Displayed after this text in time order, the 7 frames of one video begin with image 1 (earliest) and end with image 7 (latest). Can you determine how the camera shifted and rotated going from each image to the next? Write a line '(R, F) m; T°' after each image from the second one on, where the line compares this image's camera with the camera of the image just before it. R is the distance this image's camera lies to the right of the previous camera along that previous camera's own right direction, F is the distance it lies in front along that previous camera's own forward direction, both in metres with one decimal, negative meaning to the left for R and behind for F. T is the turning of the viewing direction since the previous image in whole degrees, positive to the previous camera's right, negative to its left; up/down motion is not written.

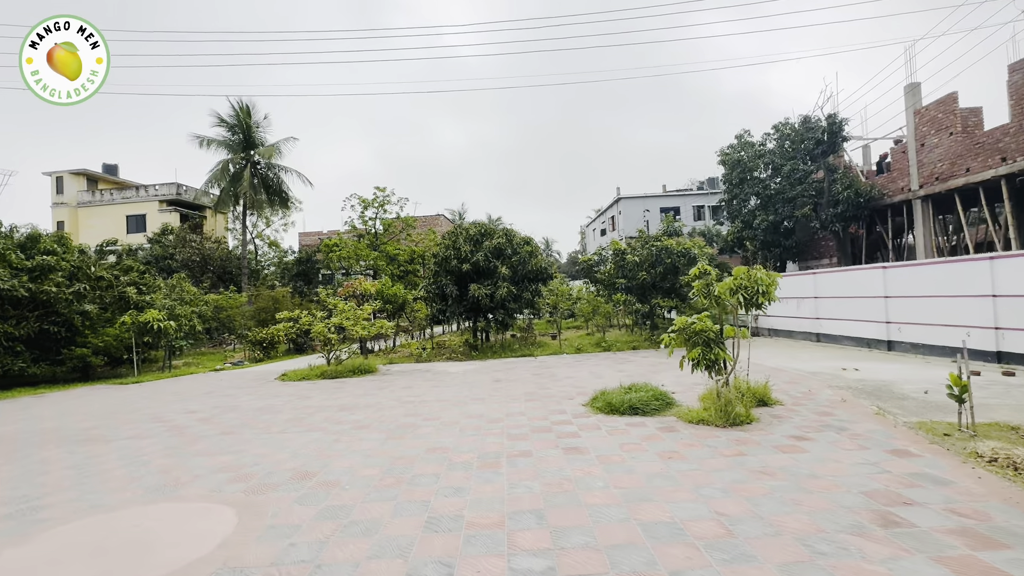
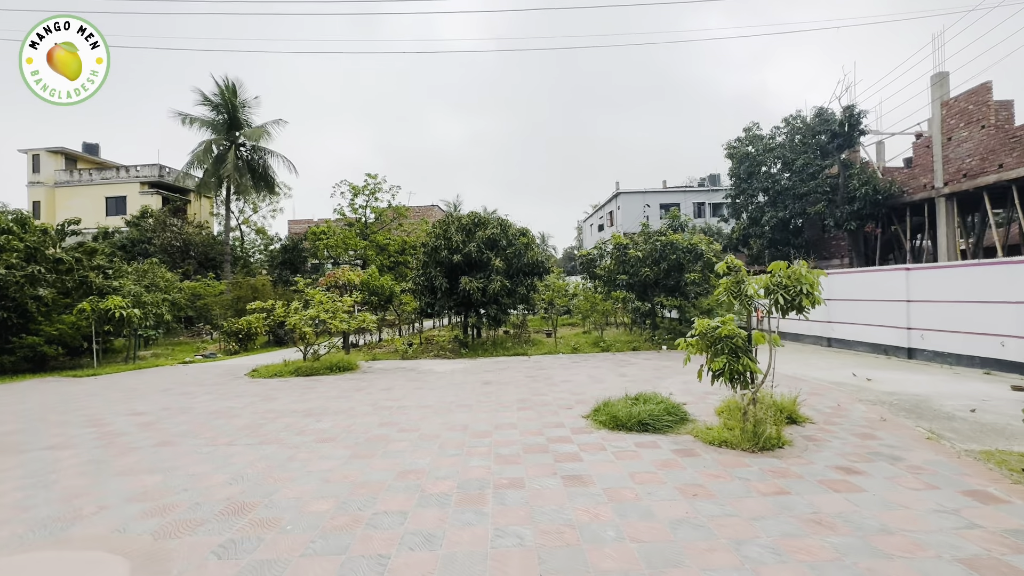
(0.0, +0.7) m; +1°
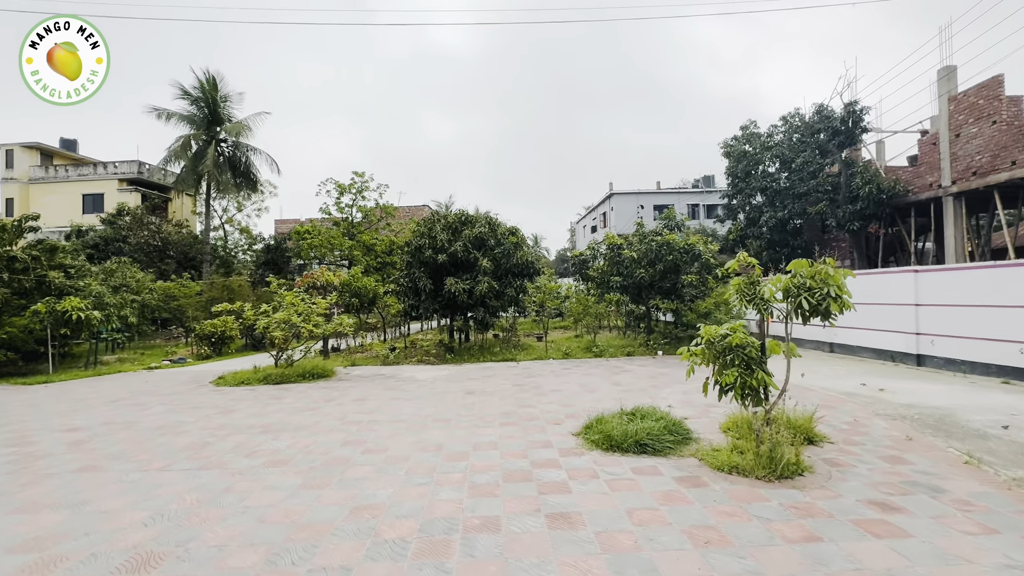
(+0.1, +0.5) m; +1°
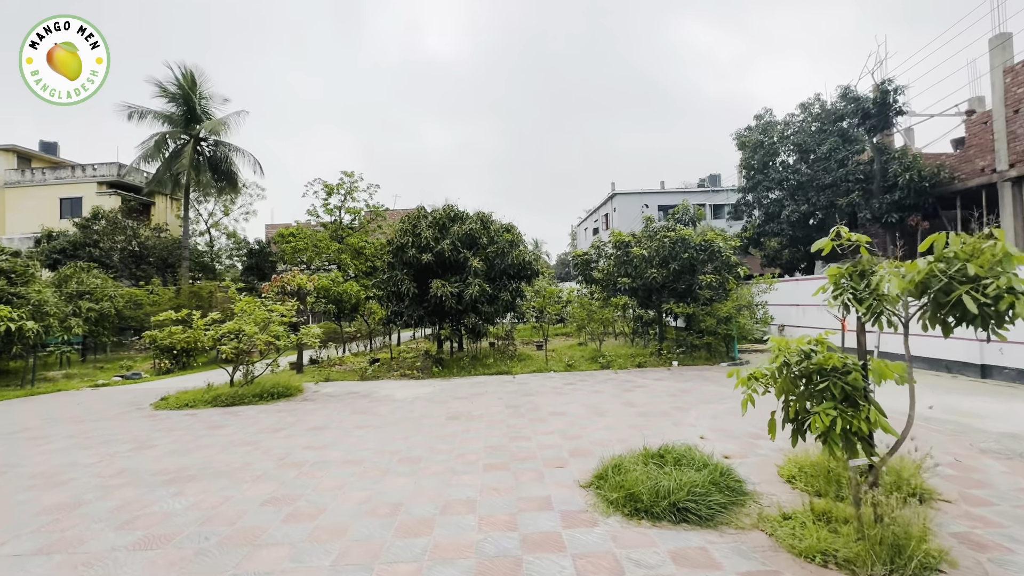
(+0.1, +1.1) m; 0°
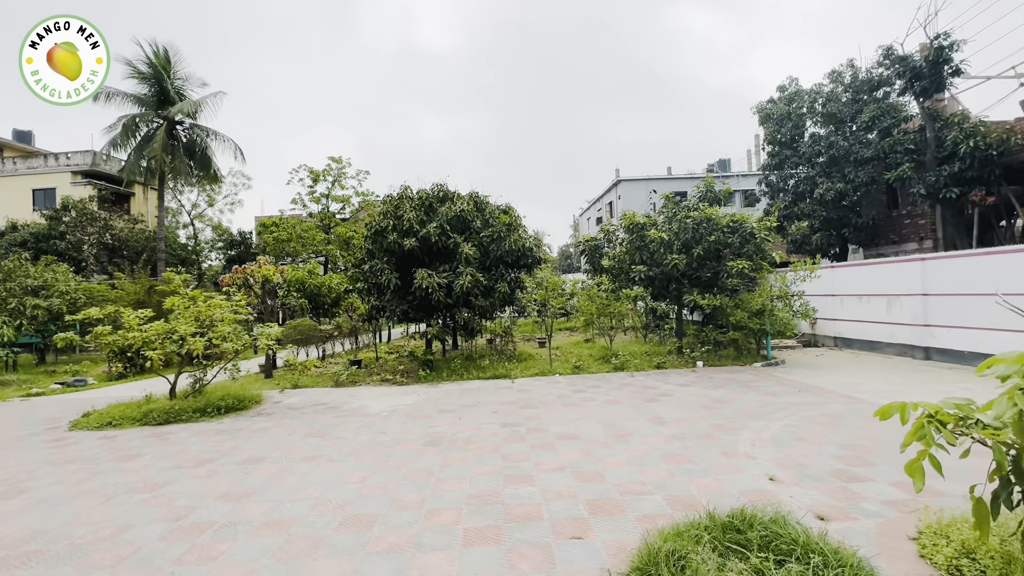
(0.0, +1.1) m; 0°
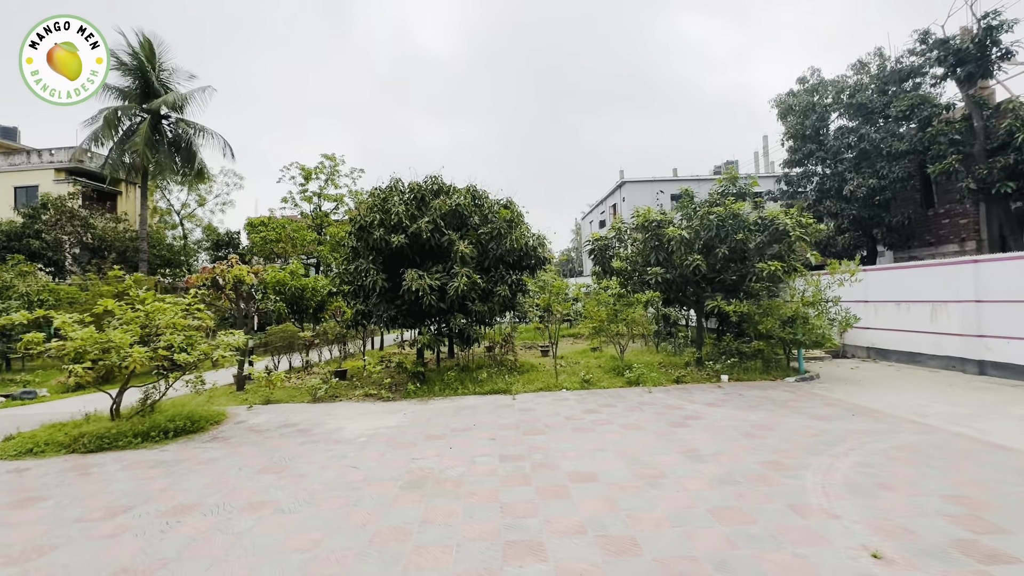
(0.0, +0.8) m; 0°
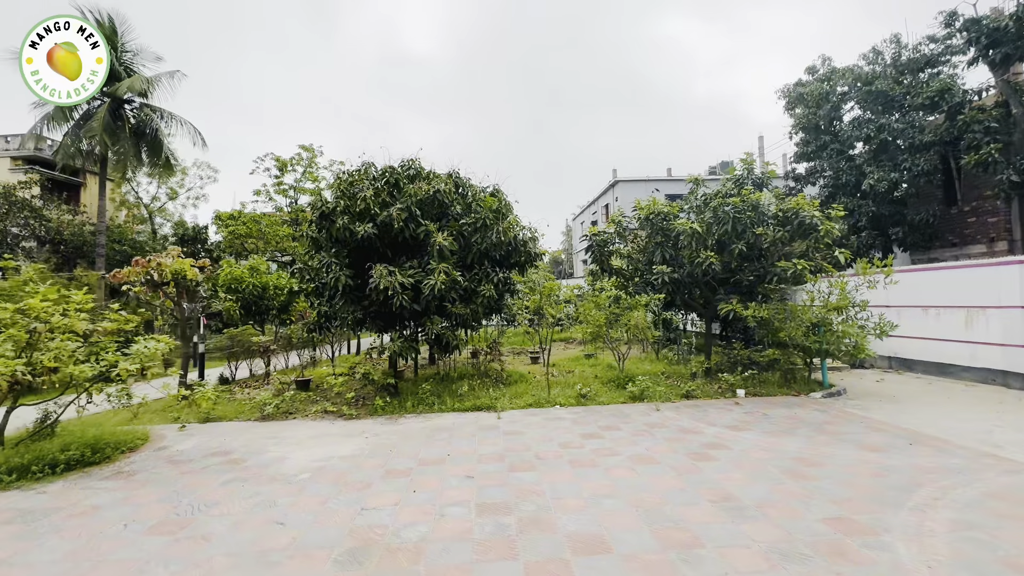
(0.0, +0.9) m; +1°
